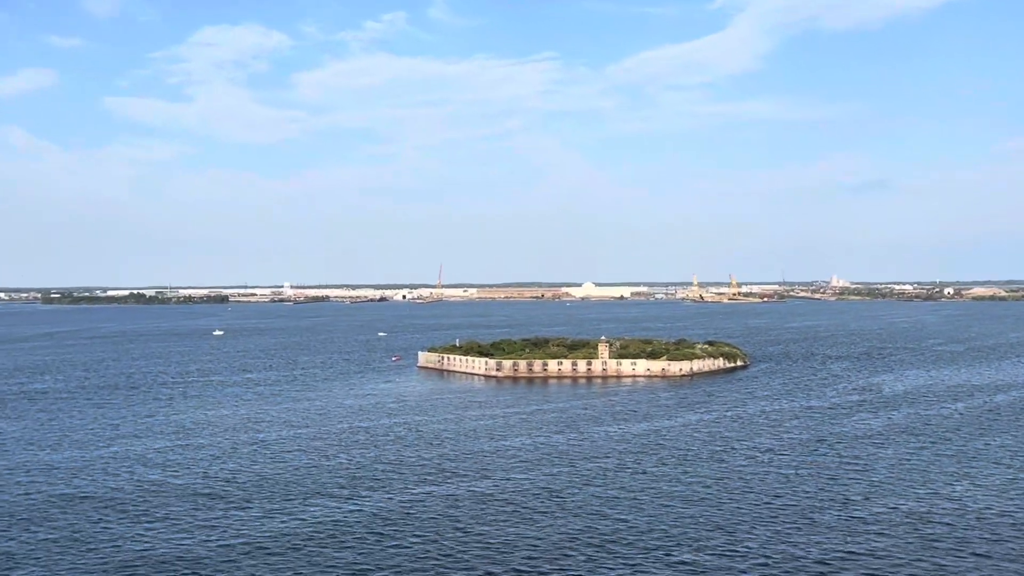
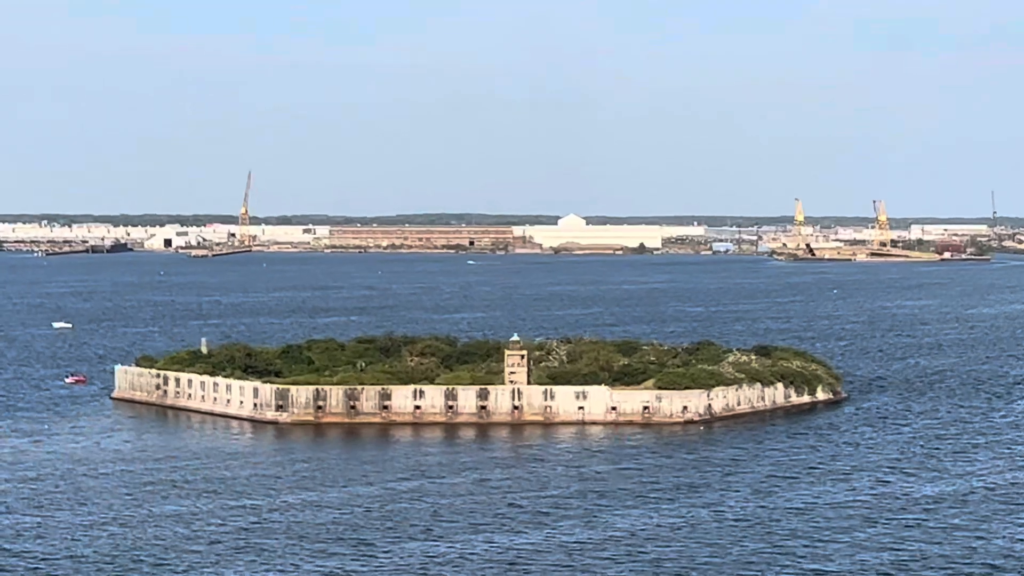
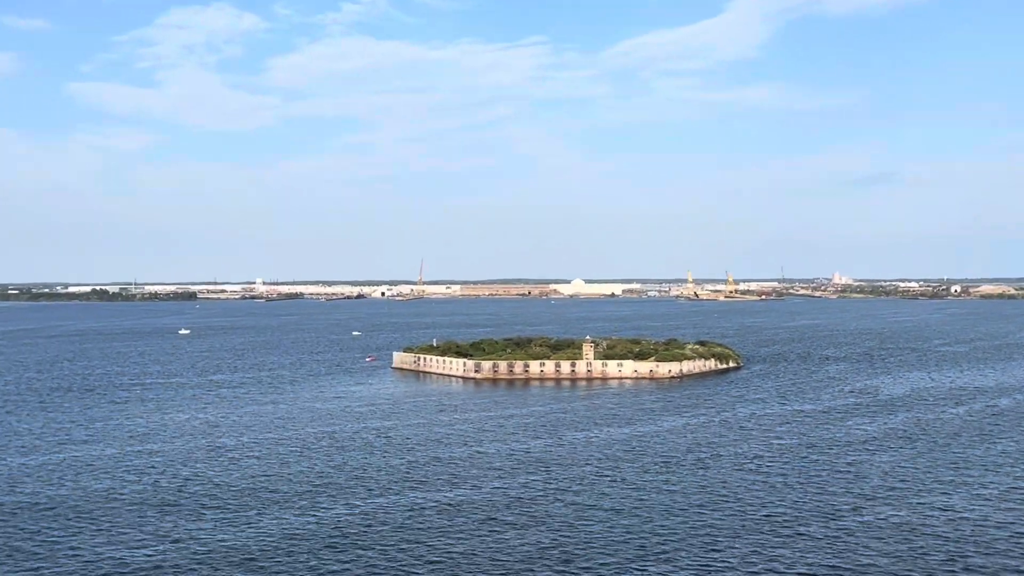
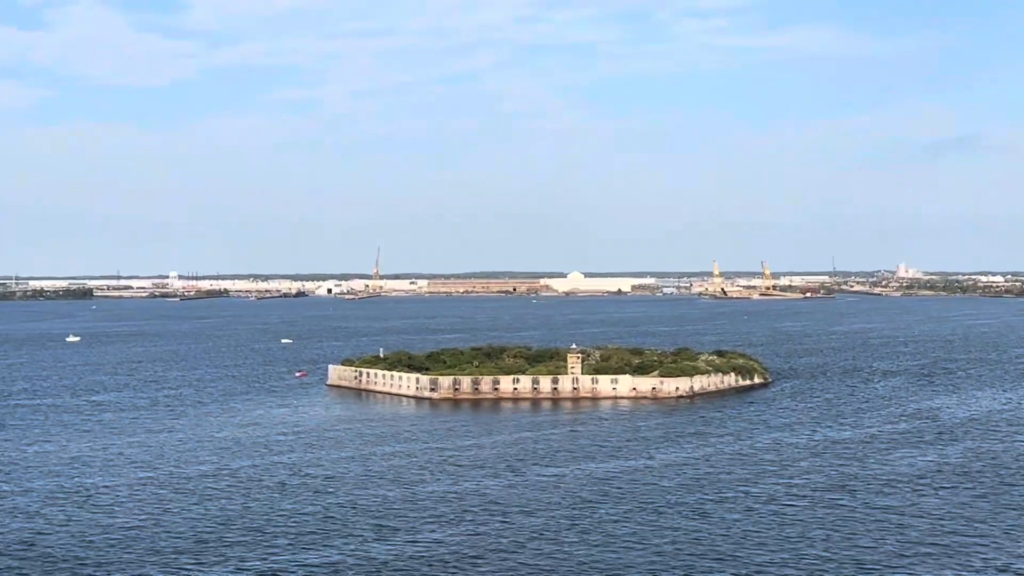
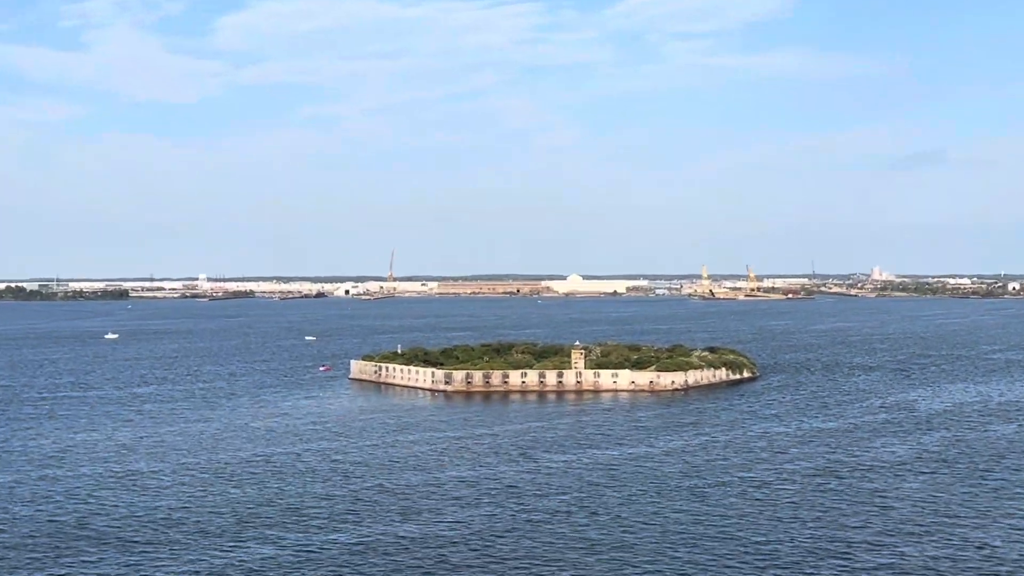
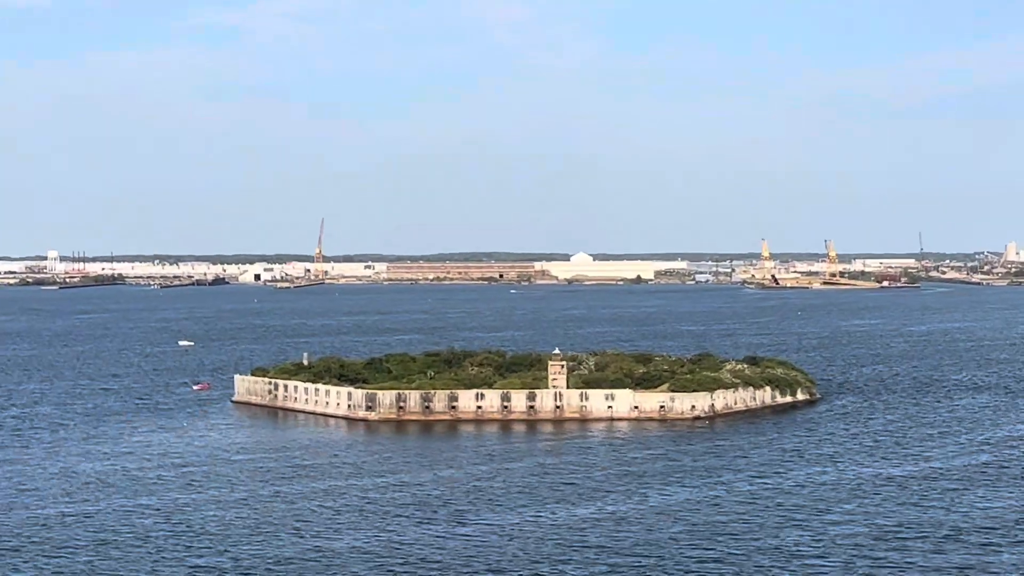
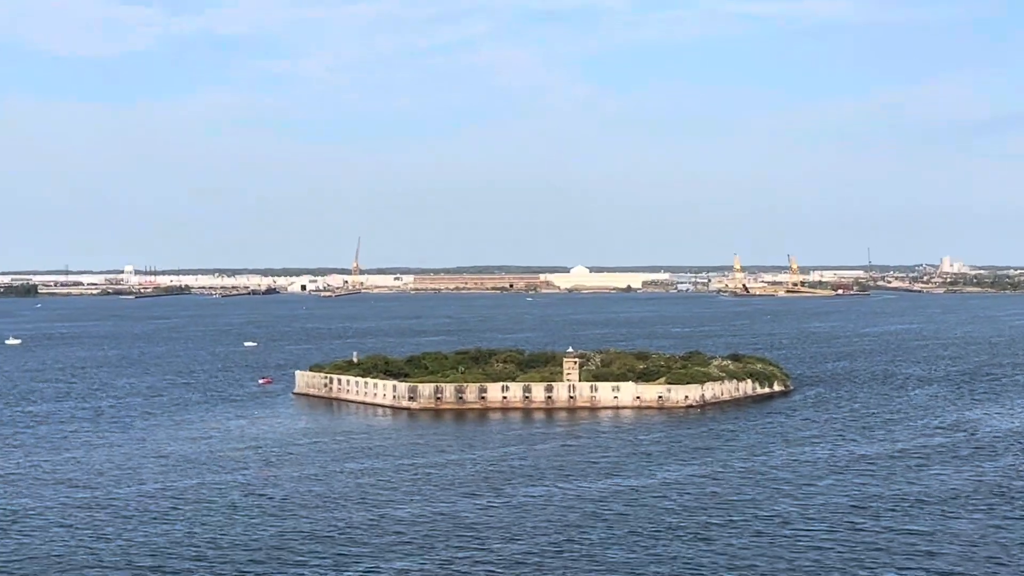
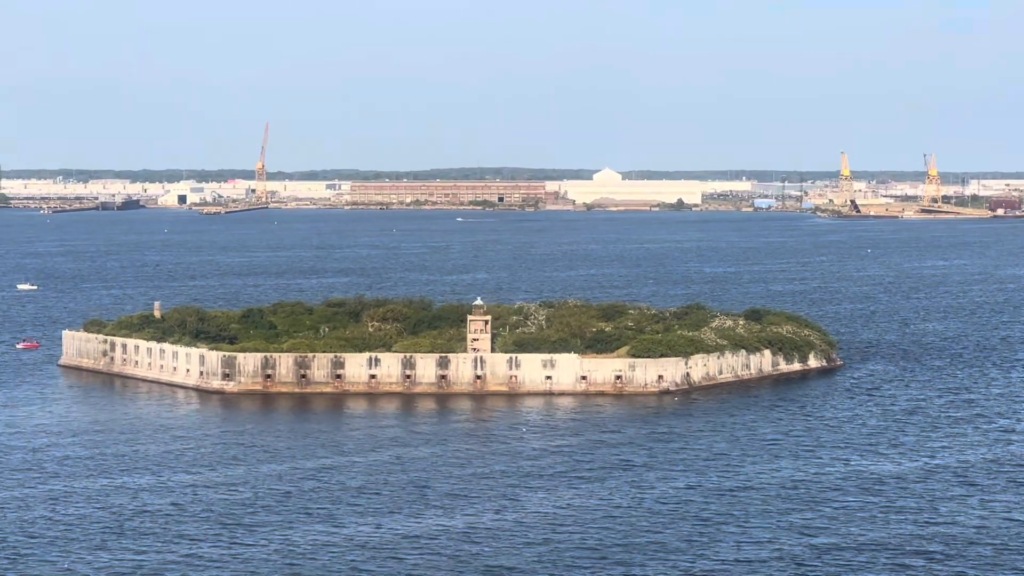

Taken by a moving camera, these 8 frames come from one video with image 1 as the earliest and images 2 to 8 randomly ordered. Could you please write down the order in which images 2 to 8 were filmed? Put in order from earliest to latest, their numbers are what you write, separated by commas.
3, 5, 4, 7, 6, 2, 8
